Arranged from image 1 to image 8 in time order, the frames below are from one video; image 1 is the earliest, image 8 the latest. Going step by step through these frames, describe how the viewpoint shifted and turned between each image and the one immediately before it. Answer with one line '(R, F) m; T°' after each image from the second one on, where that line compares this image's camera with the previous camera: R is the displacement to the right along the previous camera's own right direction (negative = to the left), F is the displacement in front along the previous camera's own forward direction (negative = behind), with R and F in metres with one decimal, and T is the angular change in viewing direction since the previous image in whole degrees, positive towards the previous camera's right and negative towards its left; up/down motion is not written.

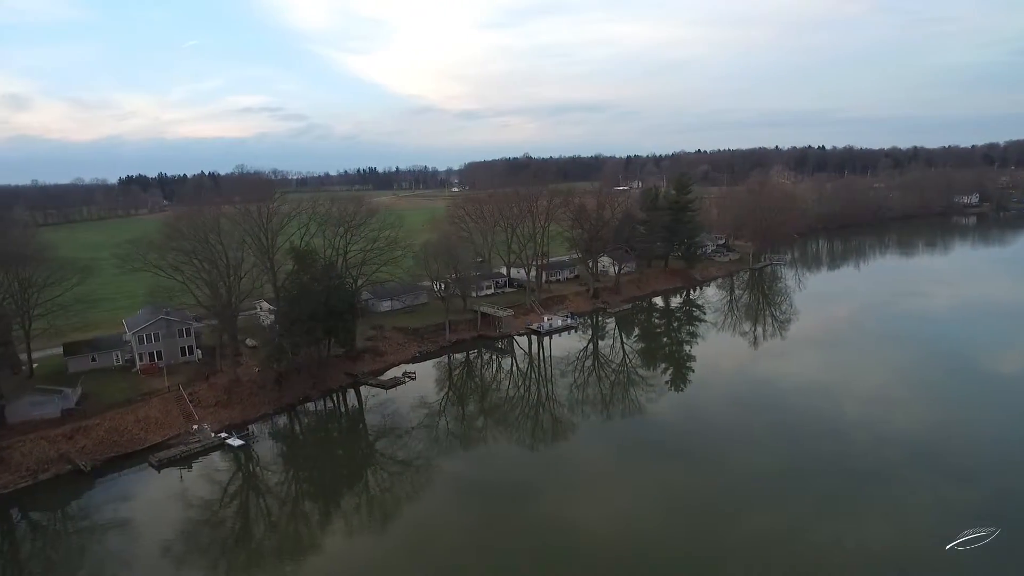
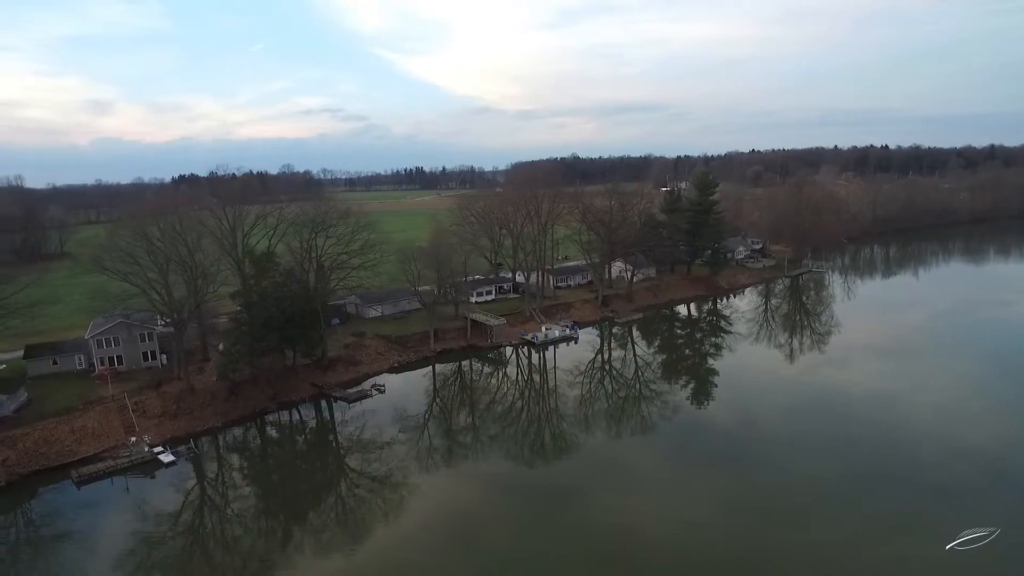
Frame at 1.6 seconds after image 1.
(+3.6, +2.7) m; -5°
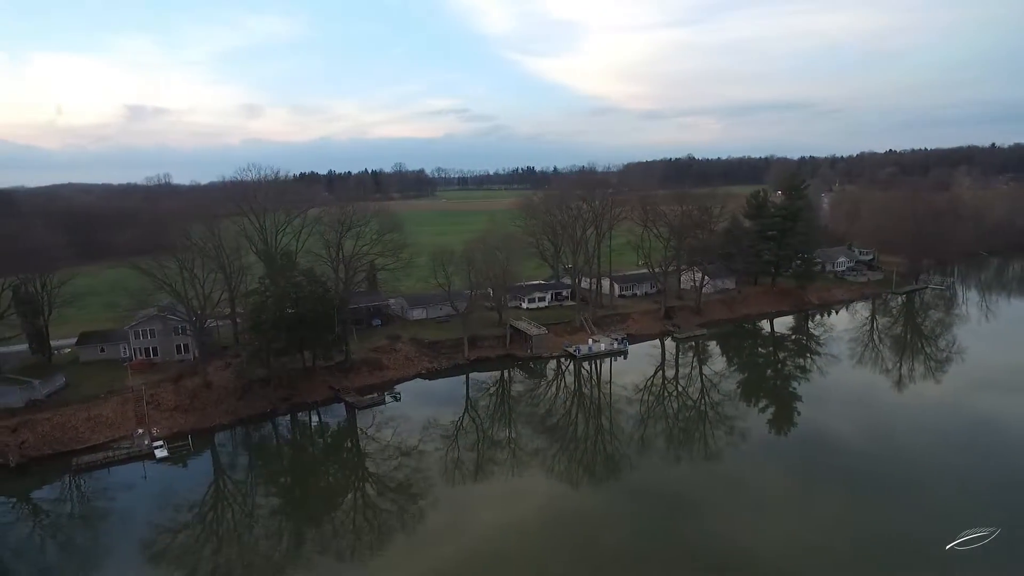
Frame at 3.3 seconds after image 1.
(+4.1, +2.4) m; -10°
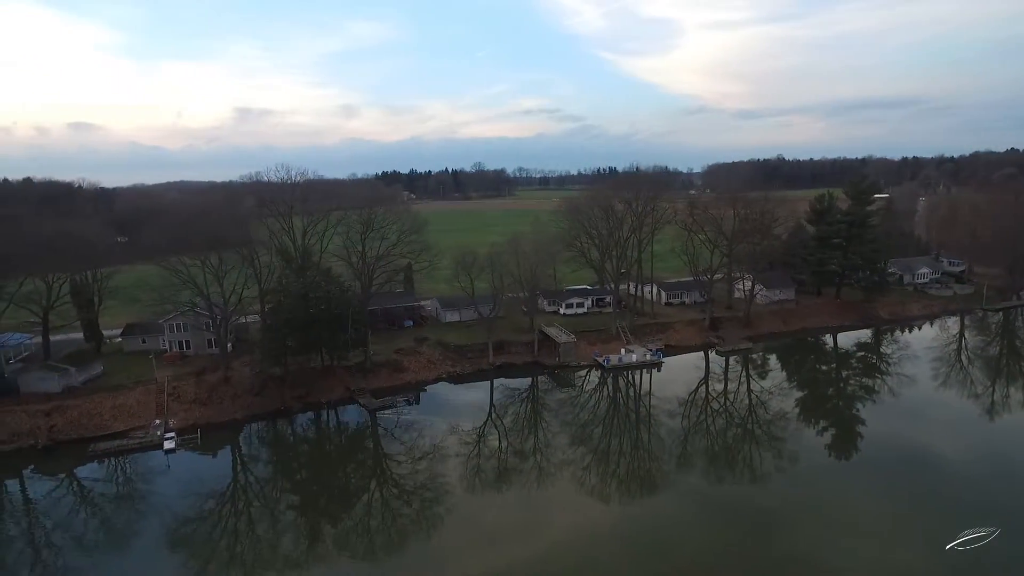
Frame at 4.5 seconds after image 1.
(+3.1, +1.1) m; -8°
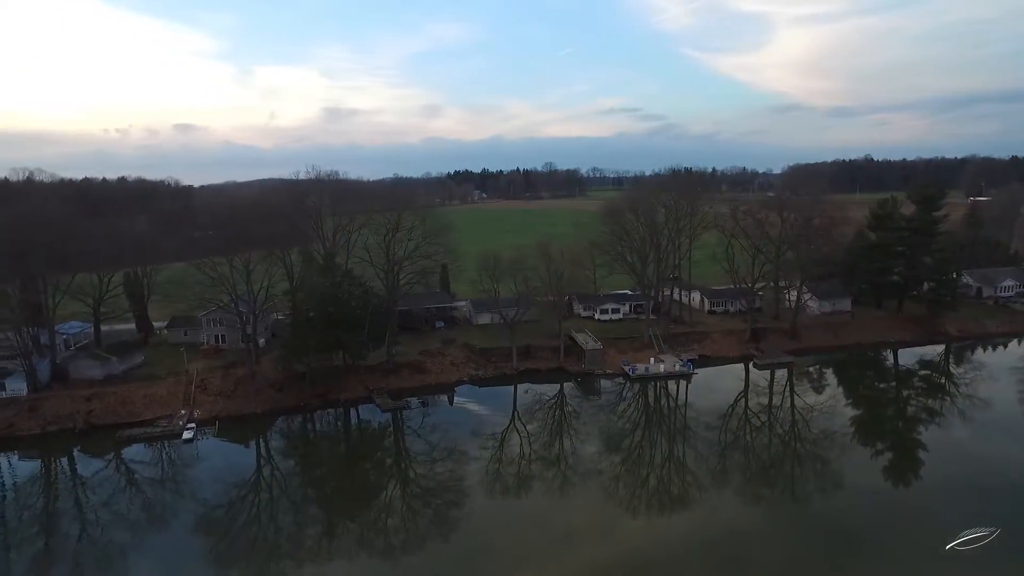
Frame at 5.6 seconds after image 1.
(+2.7, +0.5) m; -7°
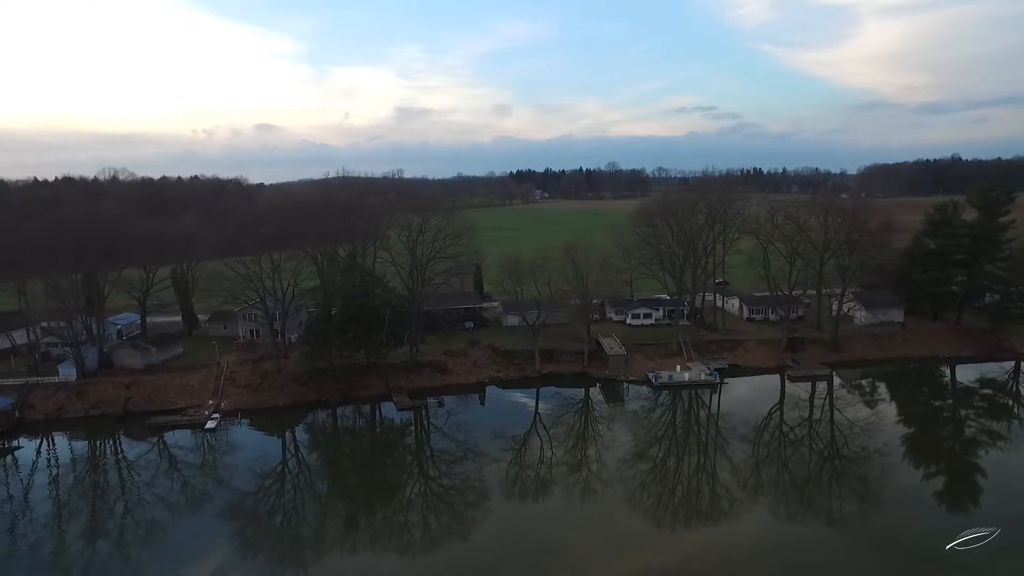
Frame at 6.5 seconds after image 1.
(+2.3, +0.2) m; -6°
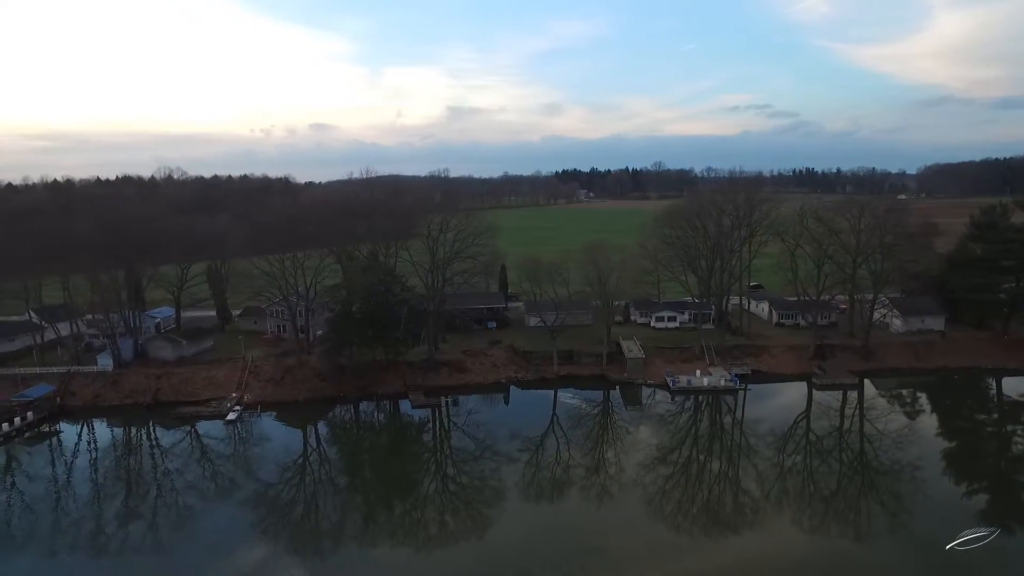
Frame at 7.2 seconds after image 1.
(+1.5, 0.0) m; -4°
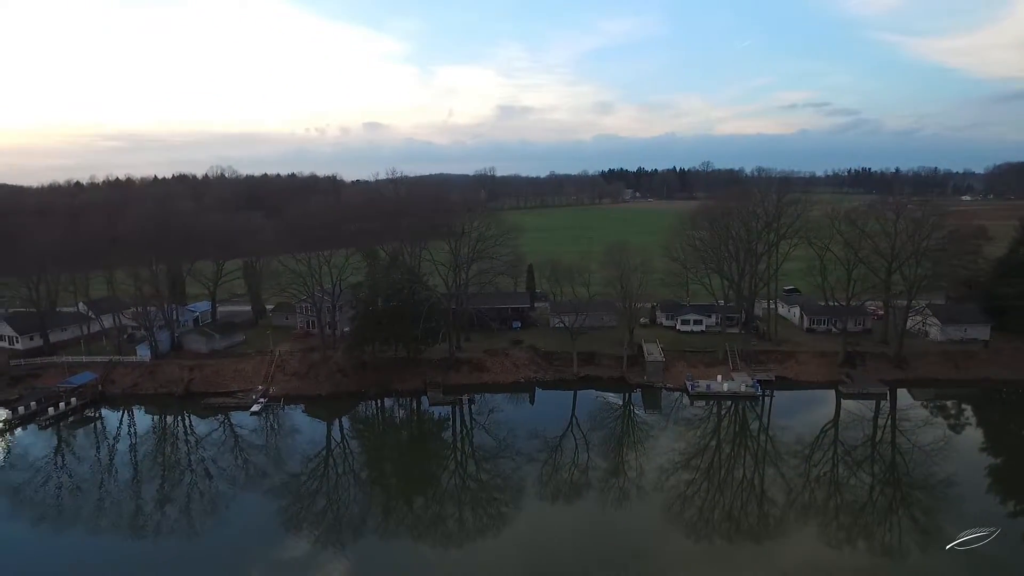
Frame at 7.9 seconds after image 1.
(+1.5, -0.1) m; -4°
